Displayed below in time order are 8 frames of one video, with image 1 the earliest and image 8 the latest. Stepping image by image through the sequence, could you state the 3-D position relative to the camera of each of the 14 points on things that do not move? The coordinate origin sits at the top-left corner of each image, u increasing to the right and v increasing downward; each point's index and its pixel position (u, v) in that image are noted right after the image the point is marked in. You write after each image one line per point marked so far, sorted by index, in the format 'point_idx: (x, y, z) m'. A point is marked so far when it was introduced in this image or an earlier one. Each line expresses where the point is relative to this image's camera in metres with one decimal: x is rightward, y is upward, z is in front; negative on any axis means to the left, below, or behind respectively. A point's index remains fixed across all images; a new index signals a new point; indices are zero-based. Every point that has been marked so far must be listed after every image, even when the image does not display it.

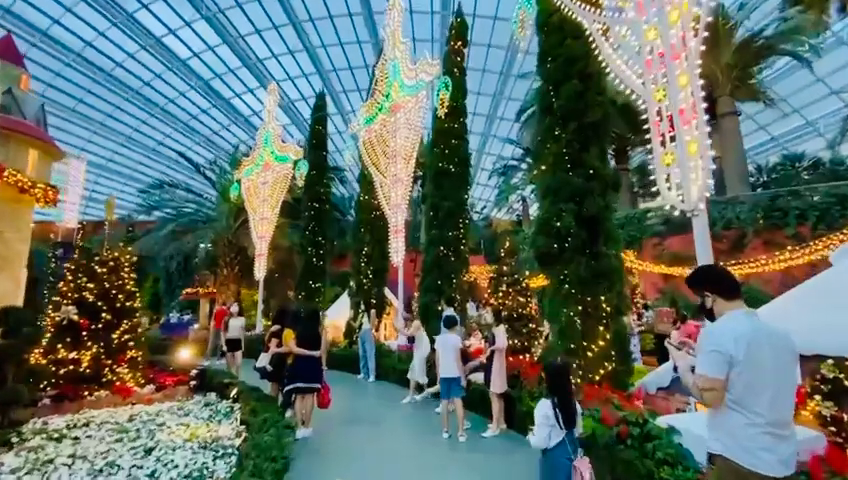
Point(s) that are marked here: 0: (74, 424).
0: (-6.5, -3.4, +7.3) m
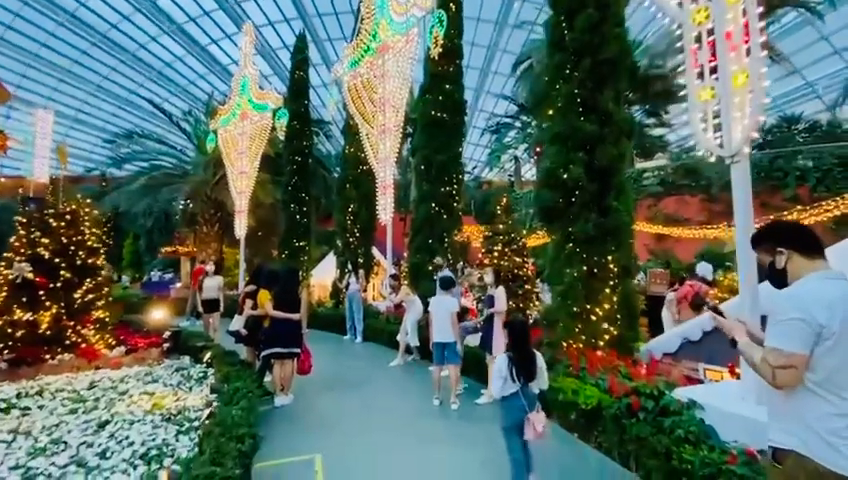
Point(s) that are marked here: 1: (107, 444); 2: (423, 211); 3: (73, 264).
0: (-6.6, -2.5, +6.6) m
1: (-3.7, -2.4, +4.7) m
2: (-0.1, +0.8, +11.2) m
3: (-8.5, -0.6, +9.7) m
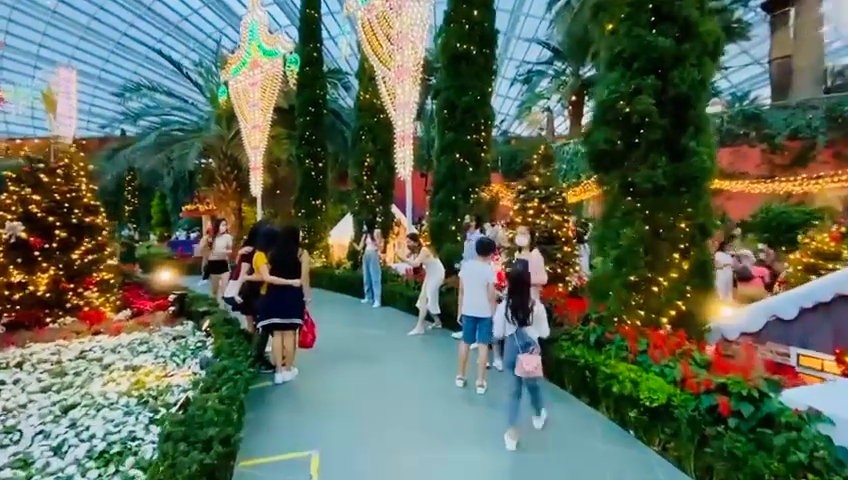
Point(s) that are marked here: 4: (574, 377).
0: (-6.3, -1.9, +6.0) m
1: (-3.5, -1.9, +3.9) m
2: (+0.5, +1.9, +9.8) m
3: (-8.0, +0.4, +9.0) m
4: (+2.0, -1.9, +5.4) m
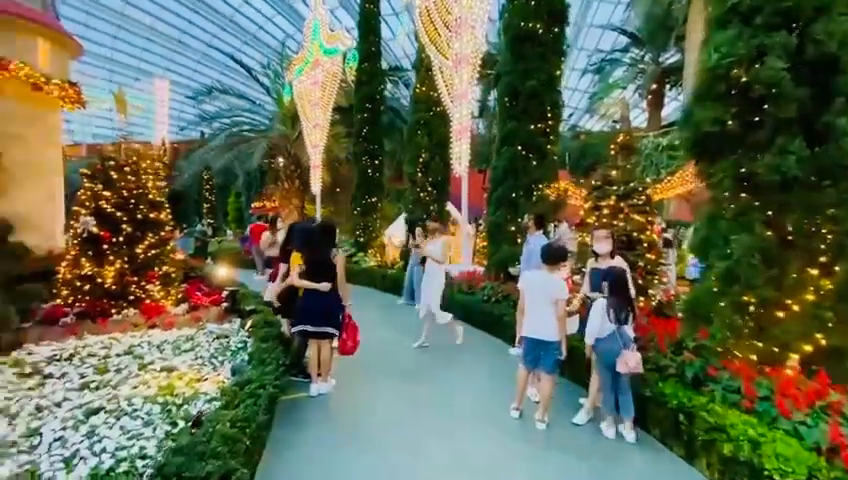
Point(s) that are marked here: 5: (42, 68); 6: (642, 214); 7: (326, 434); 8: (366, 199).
0: (-5.6, -1.8, +6.1) m
1: (-3.2, -1.9, +3.6) m
2: (+1.8, +1.9, +8.9) m
3: (-6.8, +0.5, +9.4) m
4: (+2.6, -1.9, +4.3) m
5: (-9.4, +4.2, +9.7) m
6: (+3.6, +0.4, +6.6) m
7: (-1.1, -2.2, +4.6) m
8: (-2.5, +1.8, +16.8) m
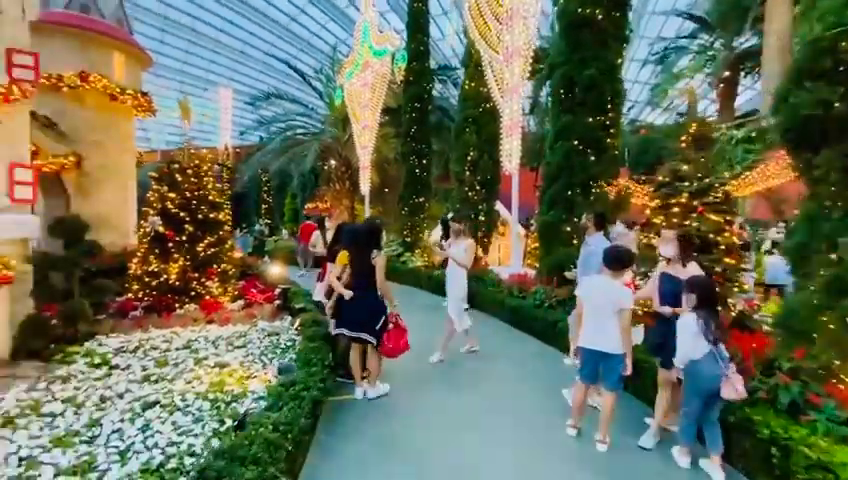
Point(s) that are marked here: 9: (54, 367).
0: (-4.9, -1.8, +6.5) m
1: (-2.7, -1.9, +3.7) m
2: (+2.8, +1.9, +8.4) m
3: (-5.6, +0.5, +9.9) m
4: (+3.0, -2.0, +3.7) m
5: (-8.1, +4.3, +10.6) m
6: (+4.4, +0.4, +5.9) m
7: (-0.6, -2.2, +4.4) m
8: (-0.5, +1.7, +16.7) m
9: (-5.4, -1.9, +5.8) m
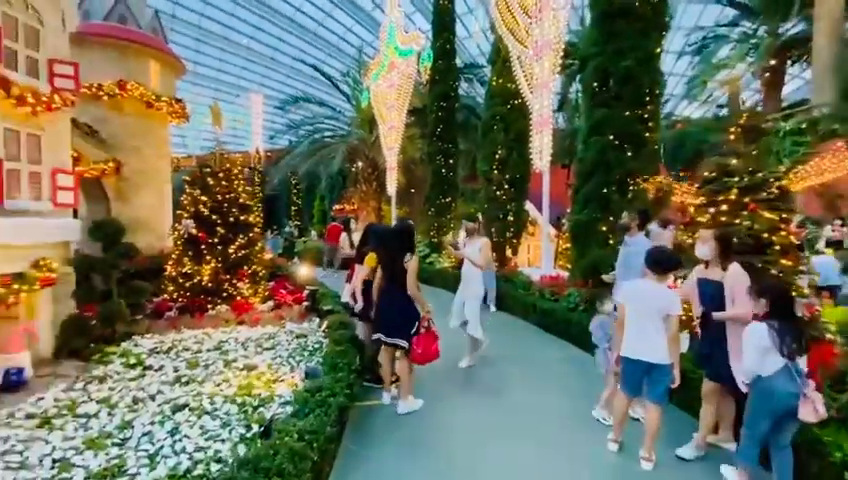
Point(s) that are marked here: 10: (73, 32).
0: (-4.4, -1.8, +6.6) m
1: (-2.5, -1.9, +3.7) m
2: (+3.4, +1.9, +8.0) m
3: (-5.0, +0.5, +10.1) m
4: (+3.3, -2.0, +3.3) m
5: (-7.4, +4.2, +10.9) m
6: (+4.7, +0.4, +5.4) m
7: (-0.3, -2.3, +4.3) m
8: (+0.7, +1.7, +16.5) m
9: (-5.0, -1.9, +6.0) m
10: (-8.5, +5.0, +9.7) m
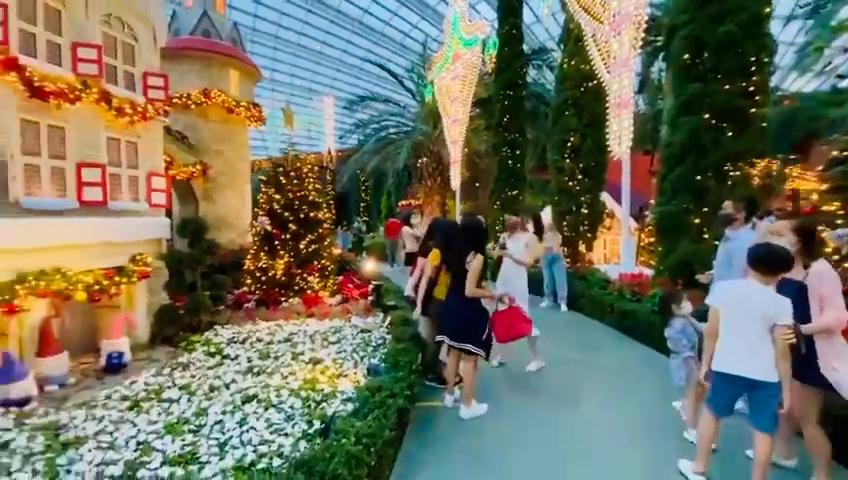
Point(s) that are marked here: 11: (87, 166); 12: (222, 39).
0: (-3.3, -1.7, +7.0) m
1: (-1.9, -1.9, +3.9) m
2: (+4.6, +2.0, +7.0) m
3: (-3.3, +0.6, +10.5) m
4: (+3.7, -1.9, +2.5) m
5: (-5.6, +4.3, +11.7) m
6: (+5.5, +0.5, +4.3) m
7: (+0.3, -2.2, +4.1) m
8: (+3.3, +1.9, +15.9) m
9: (-4.0, -1.9, +6.5) m
10: (-6.9, +5.1, +10.7) m
11: (-5.3, +1.2, +6.3) m
12: (-6.1, +6.1, +12.1) m
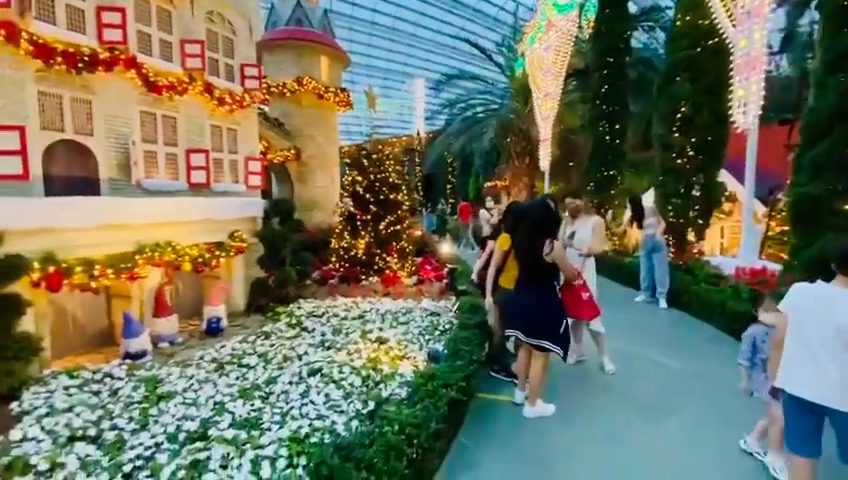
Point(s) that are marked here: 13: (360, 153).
0: (-2.0, -1.4, +7.5) m
1: (-1.4, -1.7, +4.1) m
2: (+5.7, +2.1, +5.6) m
3: (-1.2, +1.1, +10.7) m
4: (+3.8, -1.9, +1.5) m
5: (-3.1, +4.9, +12.2) m
6: (+6.0, +0.5, +2.7) m
7: (+0.9, -2.1, +3.8) m
8: (+6.5, +2.5, +14.5) m
9: (-2.8, -1.5, +7.1) m
10: (-4.6, +5.8, +11.5) m
11: (-4.1, +1.6, +7.1) m
12: (-3.5, +6.8, +12.7) m
13: (-1.8, +2.4, +10.9) m
